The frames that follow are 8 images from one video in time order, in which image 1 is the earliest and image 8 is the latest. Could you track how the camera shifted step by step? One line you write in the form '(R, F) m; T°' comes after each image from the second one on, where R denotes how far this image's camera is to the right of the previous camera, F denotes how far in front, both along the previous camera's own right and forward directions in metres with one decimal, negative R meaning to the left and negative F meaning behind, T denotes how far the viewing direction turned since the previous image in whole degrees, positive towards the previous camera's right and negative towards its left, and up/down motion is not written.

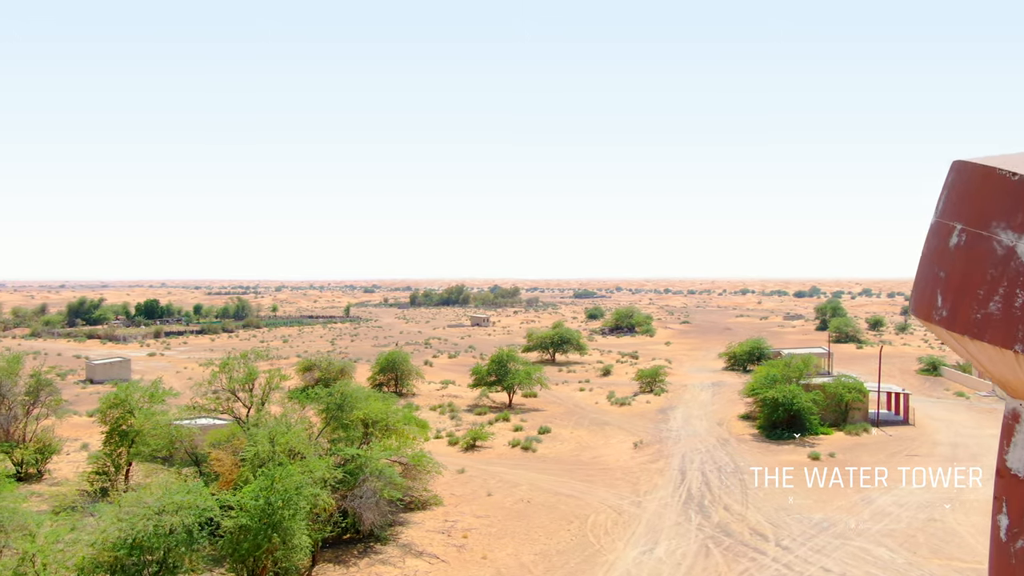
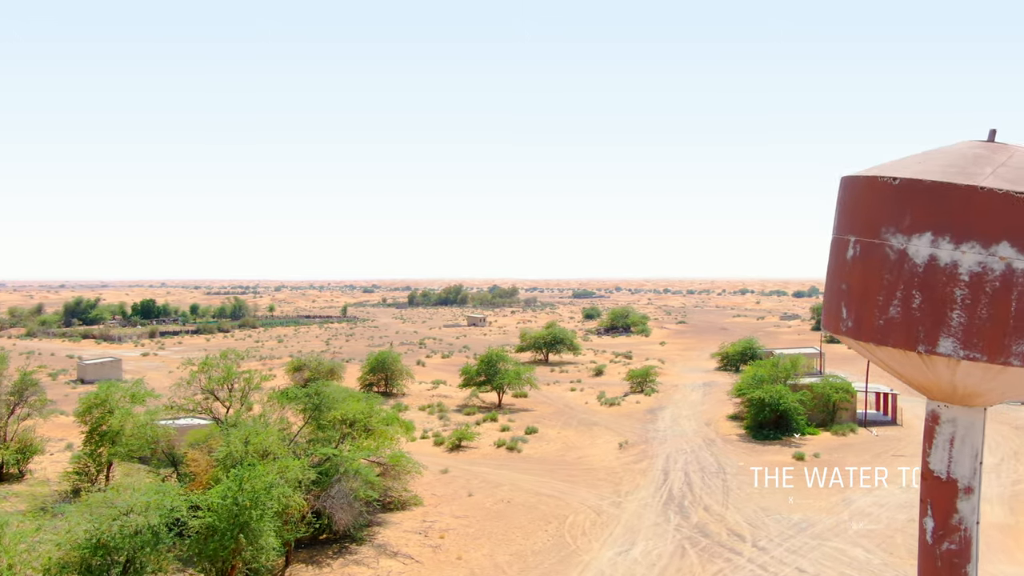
(+0.7, 0.0) m; 0°
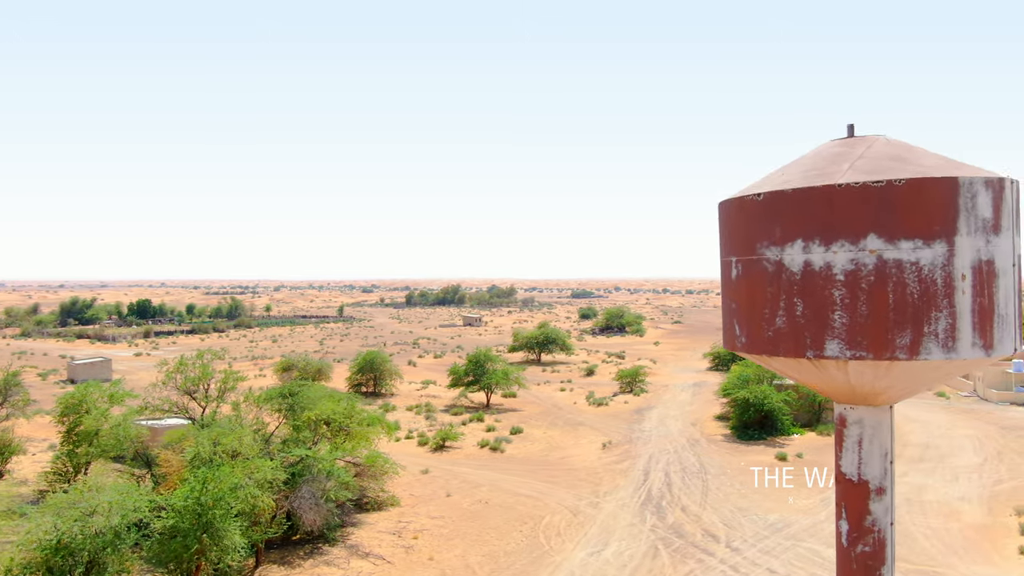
(+0.8, 0.0) m; 0°
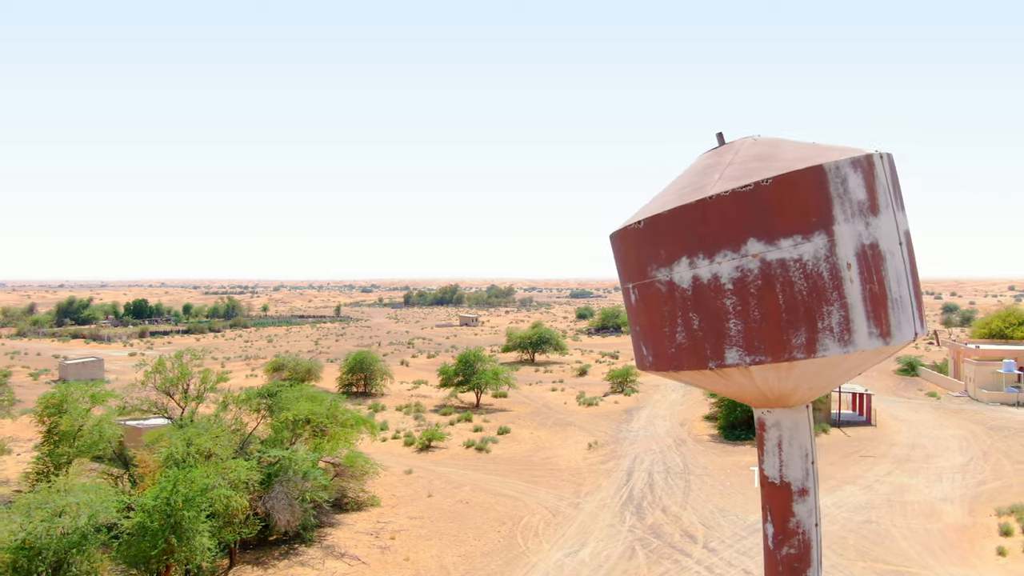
(+0.7, 0.0) m; 0°
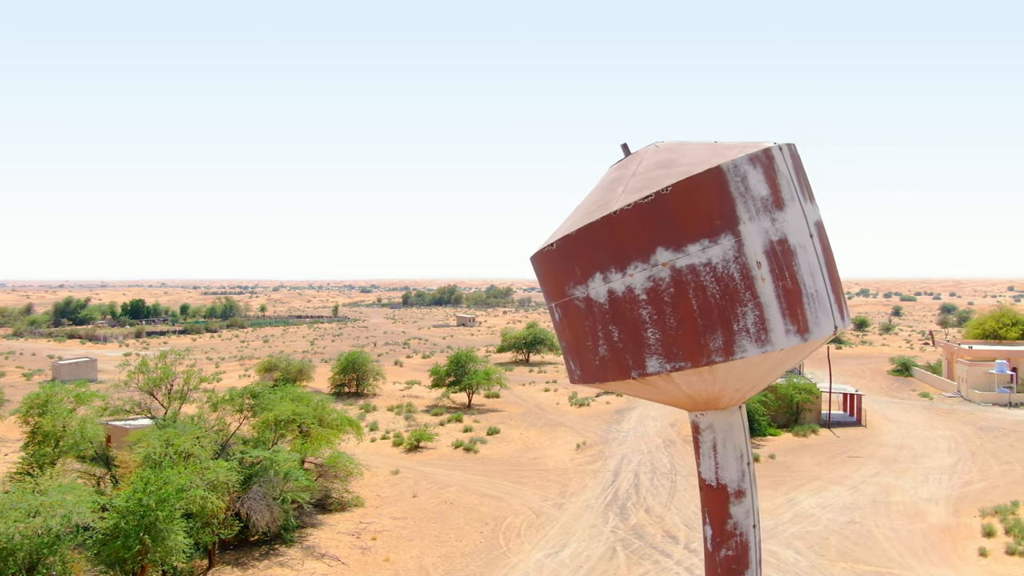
(+0.5, 0.0) m; 0°
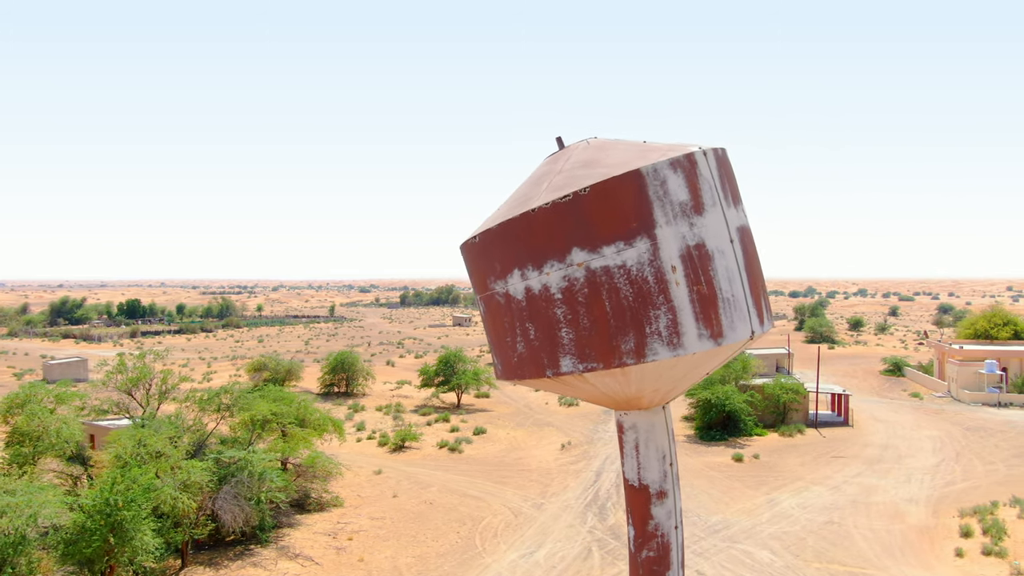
(+0.7, 0.0) m; 0°
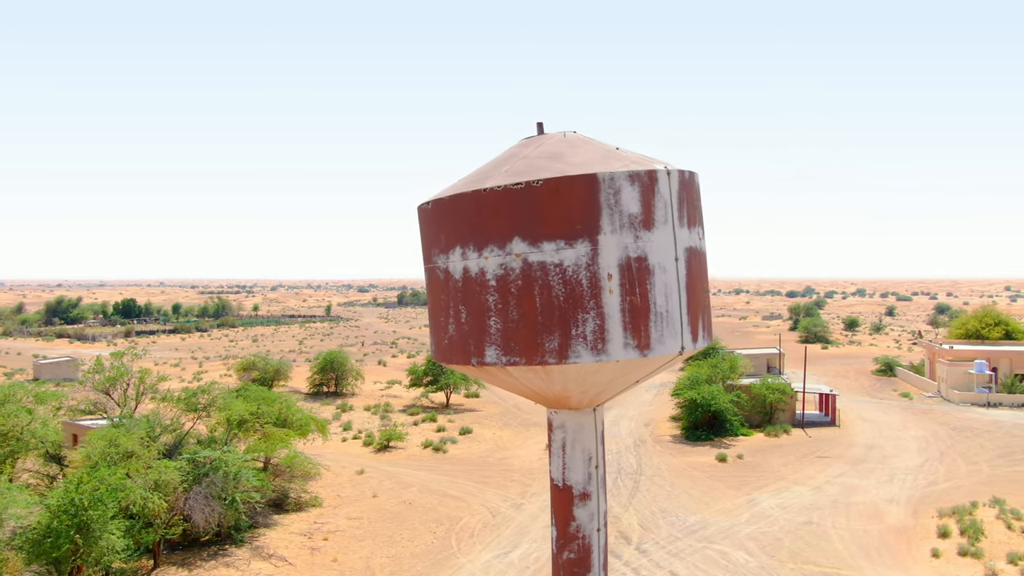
(+0.7, 0.0) m; 0°
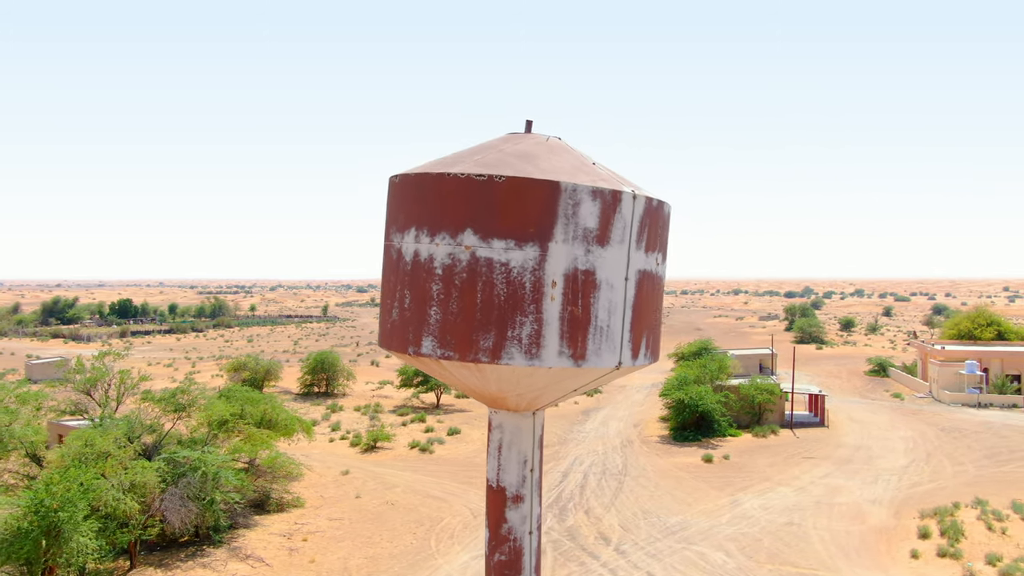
(+0.6, 0.0) m; 0°
